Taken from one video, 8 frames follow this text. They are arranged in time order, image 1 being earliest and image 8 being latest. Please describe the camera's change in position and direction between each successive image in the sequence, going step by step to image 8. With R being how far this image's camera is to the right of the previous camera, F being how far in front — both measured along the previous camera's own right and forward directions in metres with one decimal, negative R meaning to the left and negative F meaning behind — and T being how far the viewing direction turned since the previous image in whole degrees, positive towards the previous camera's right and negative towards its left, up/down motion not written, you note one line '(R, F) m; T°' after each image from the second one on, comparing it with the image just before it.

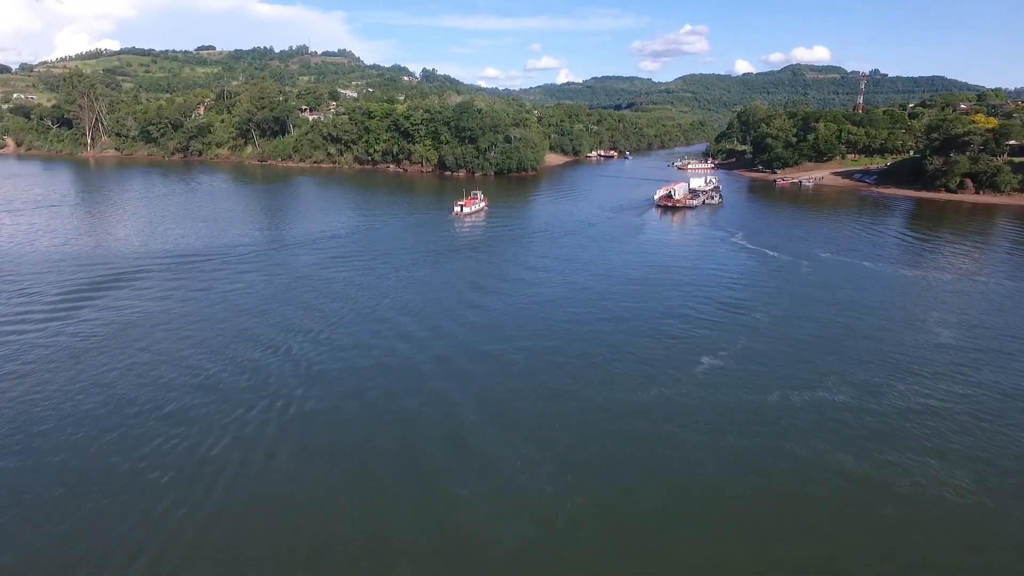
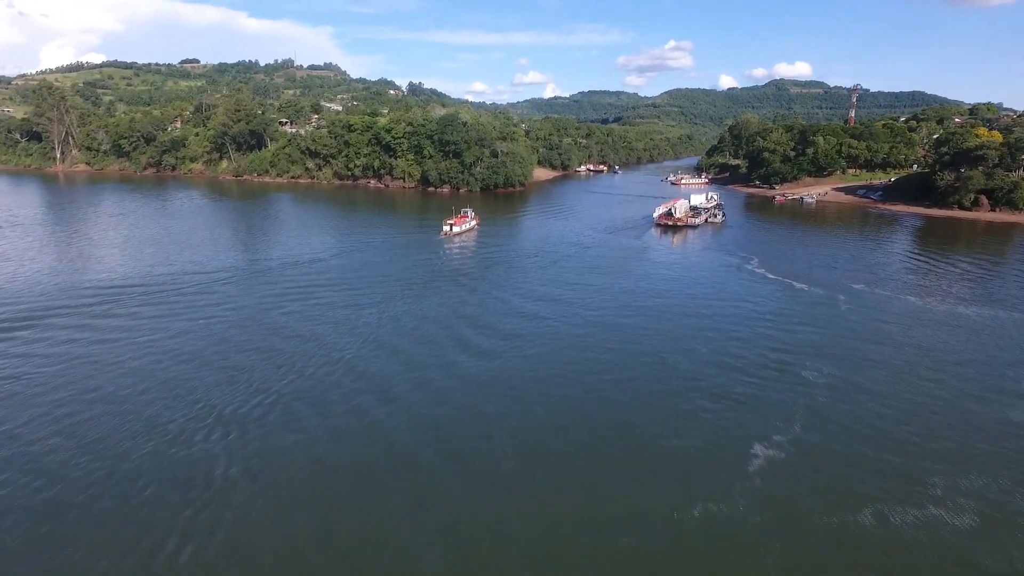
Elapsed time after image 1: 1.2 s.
(0.0, +5.6) m; +1°
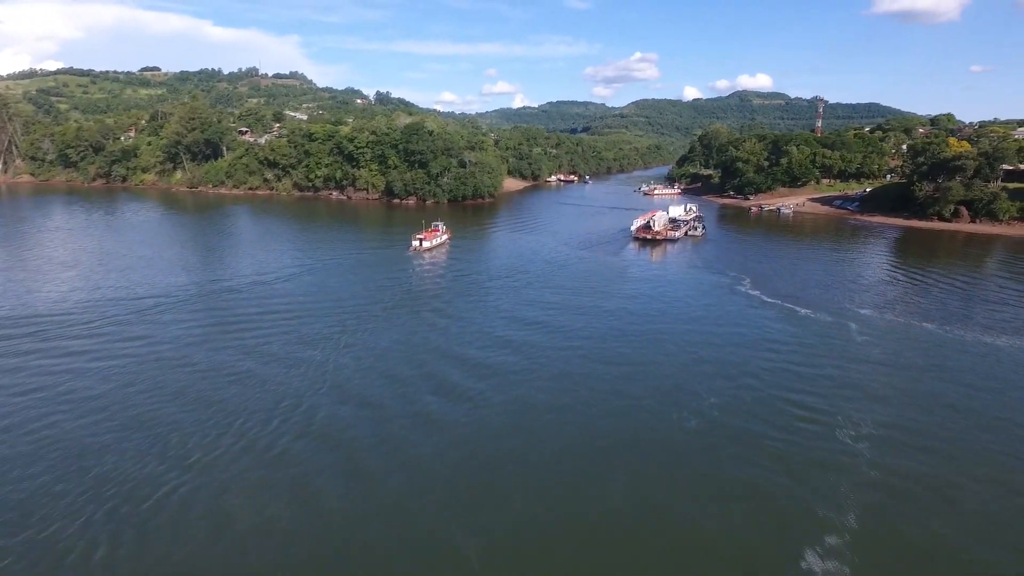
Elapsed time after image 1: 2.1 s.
(0.0, +4.2) m; +3°
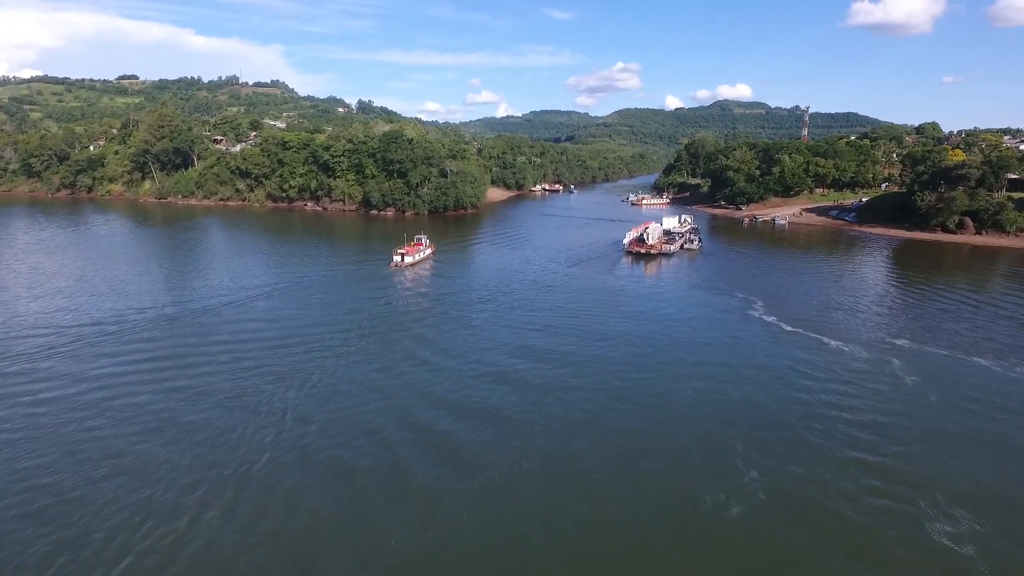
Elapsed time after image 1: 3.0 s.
(0.0, +4.4) m; +1°
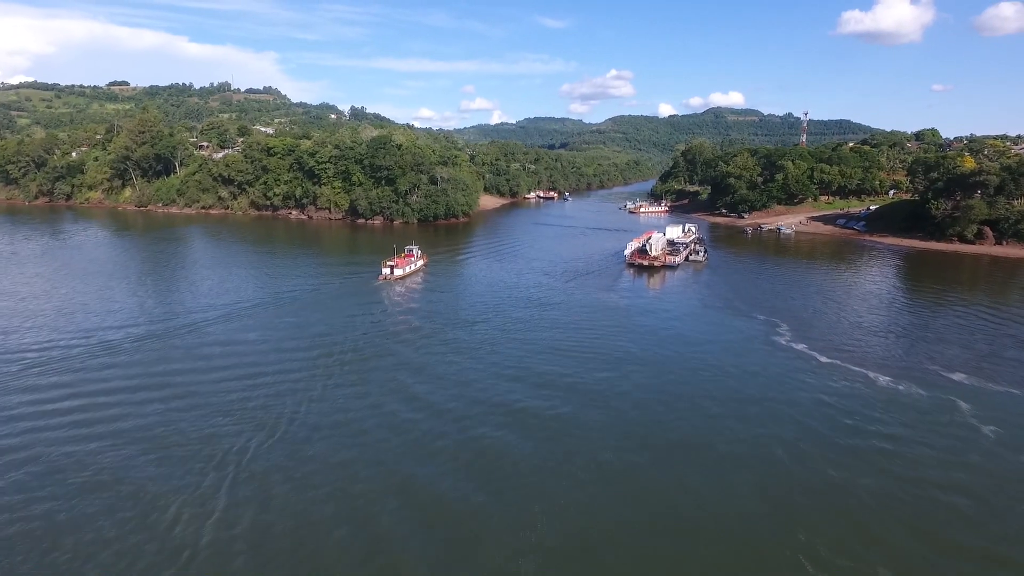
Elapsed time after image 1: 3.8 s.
(0.0, +4.1) m; +1°
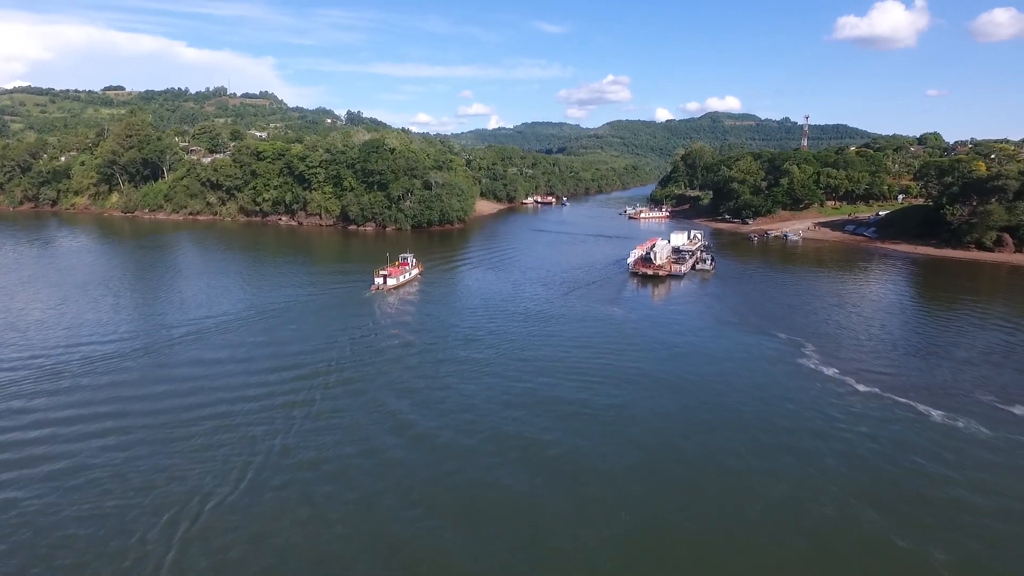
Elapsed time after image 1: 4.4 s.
(0.0, +3.1) m; 0°
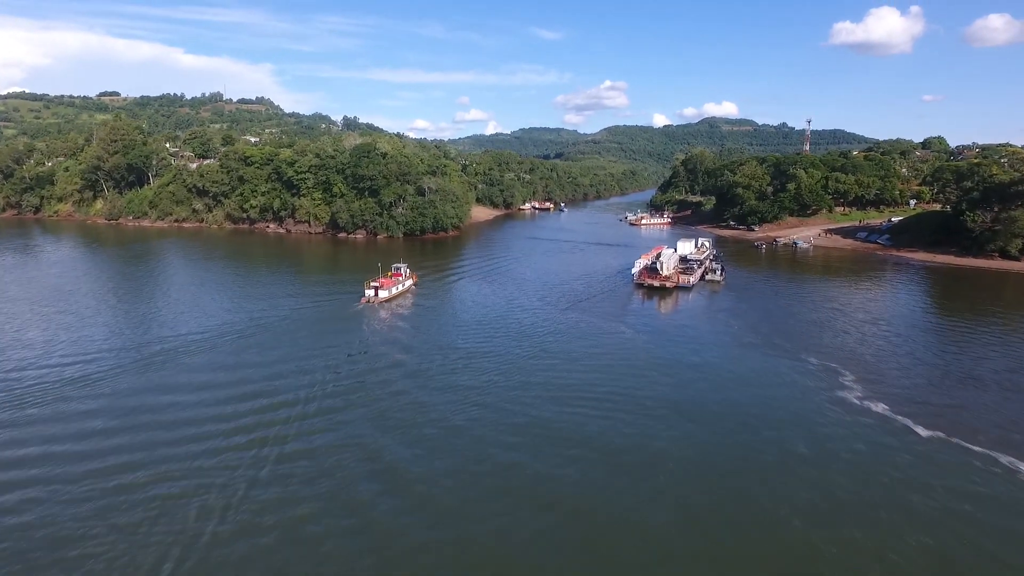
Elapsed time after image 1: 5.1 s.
(0.0, +3.6) m; 0°
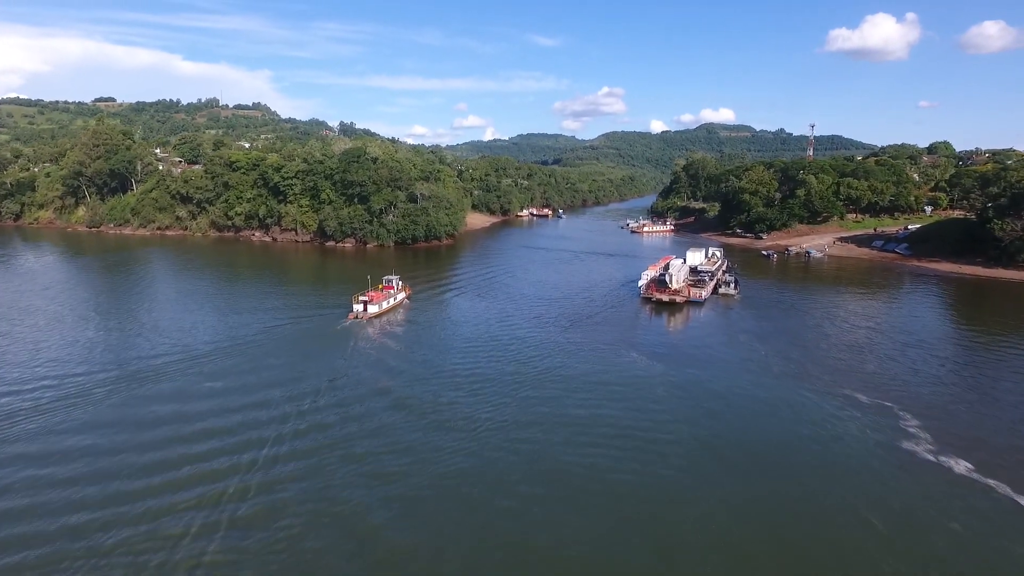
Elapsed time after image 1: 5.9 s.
(0.0, +4.2) m; 0°
